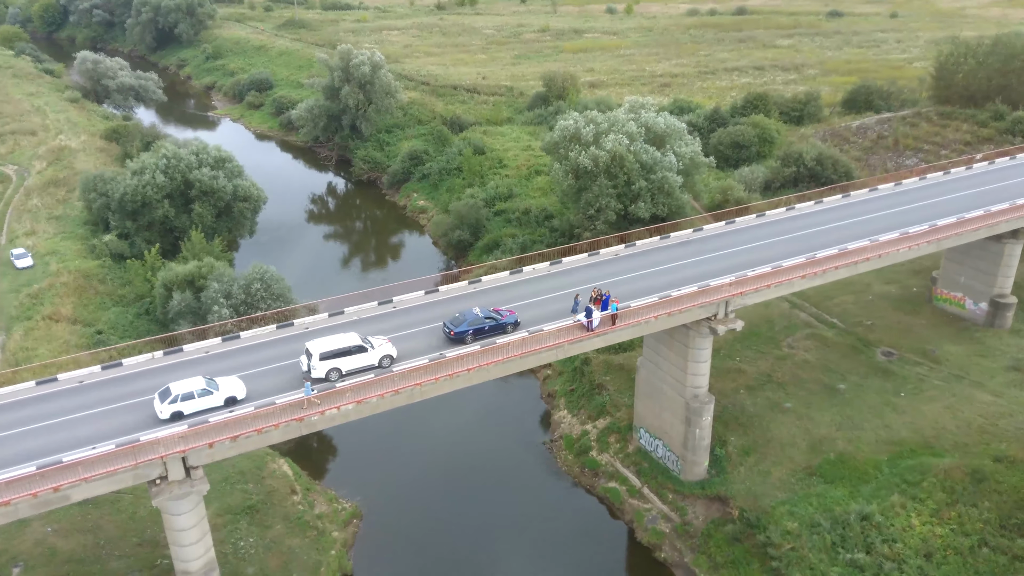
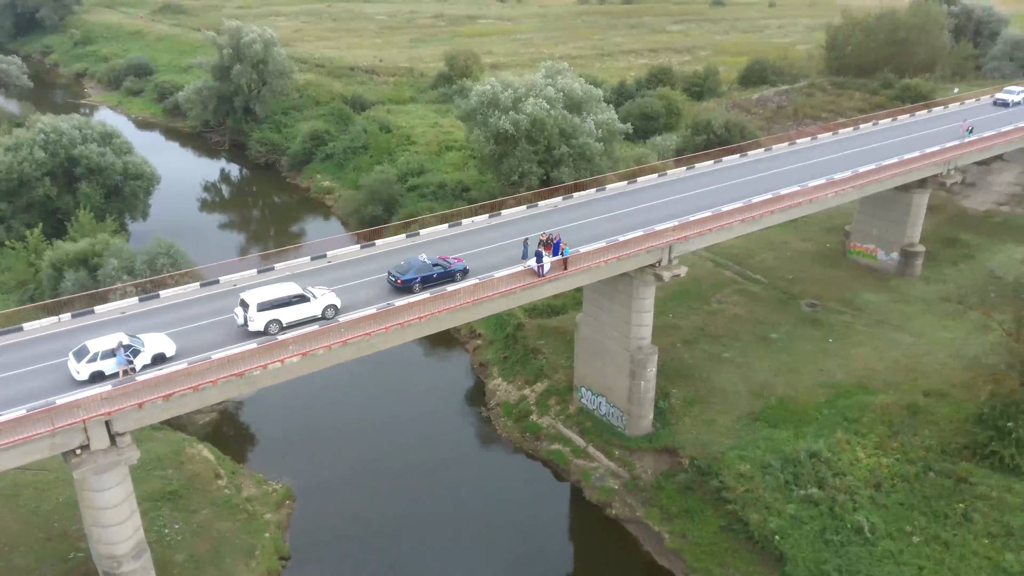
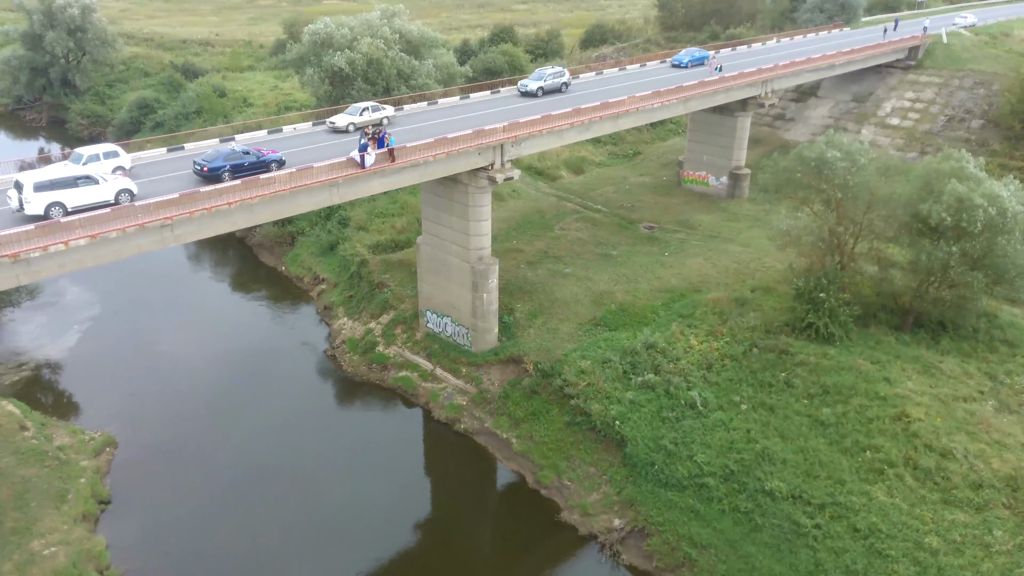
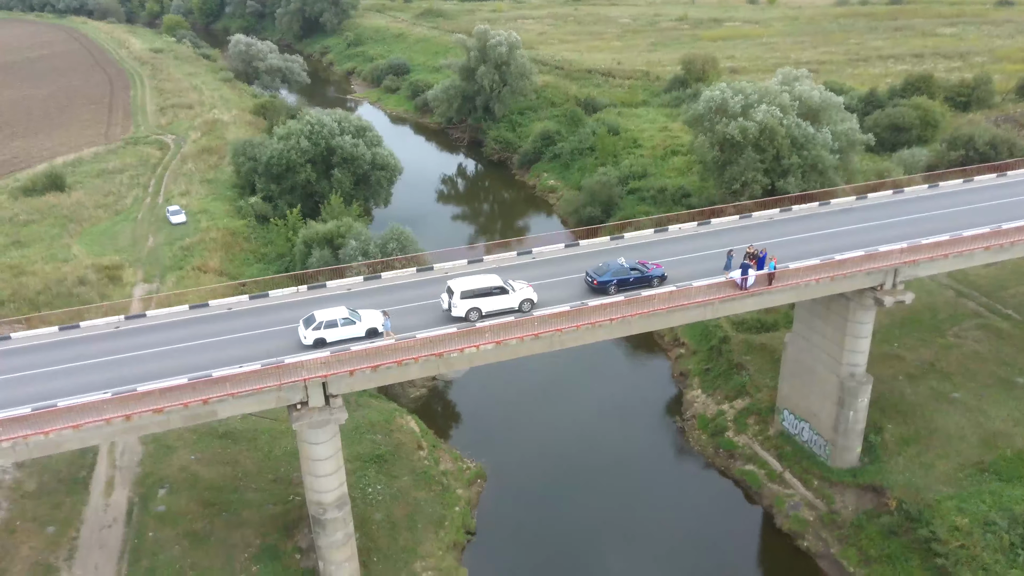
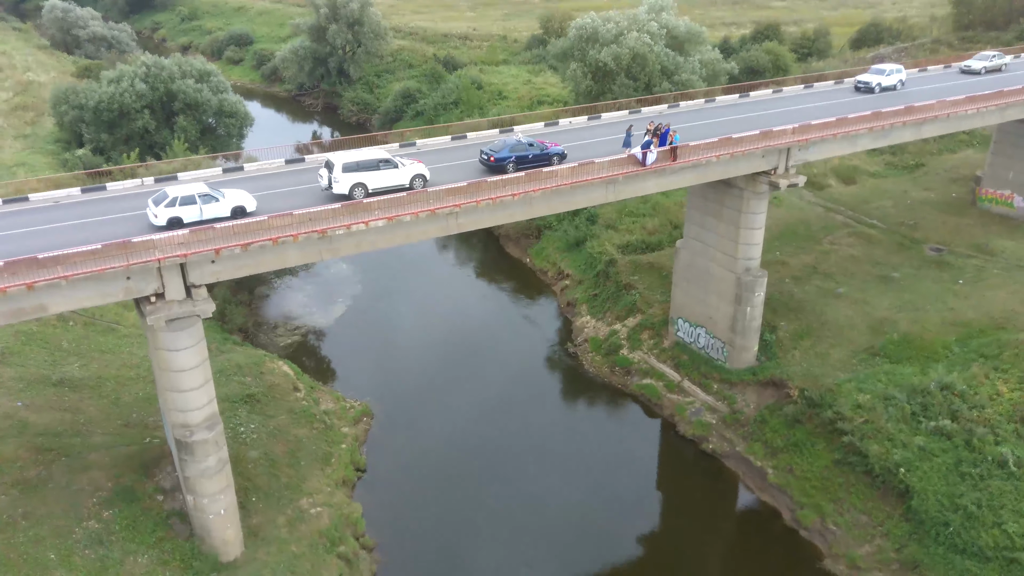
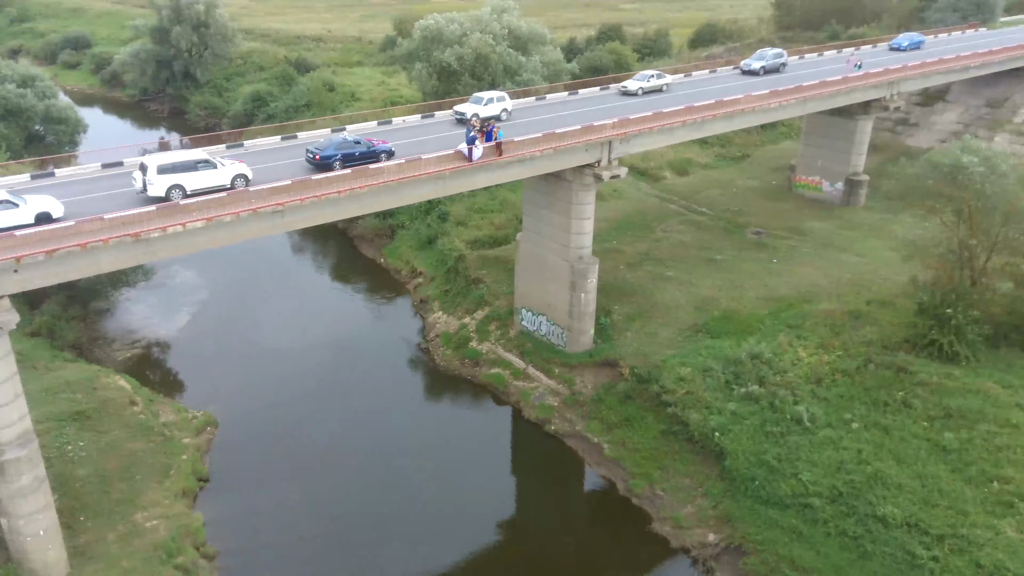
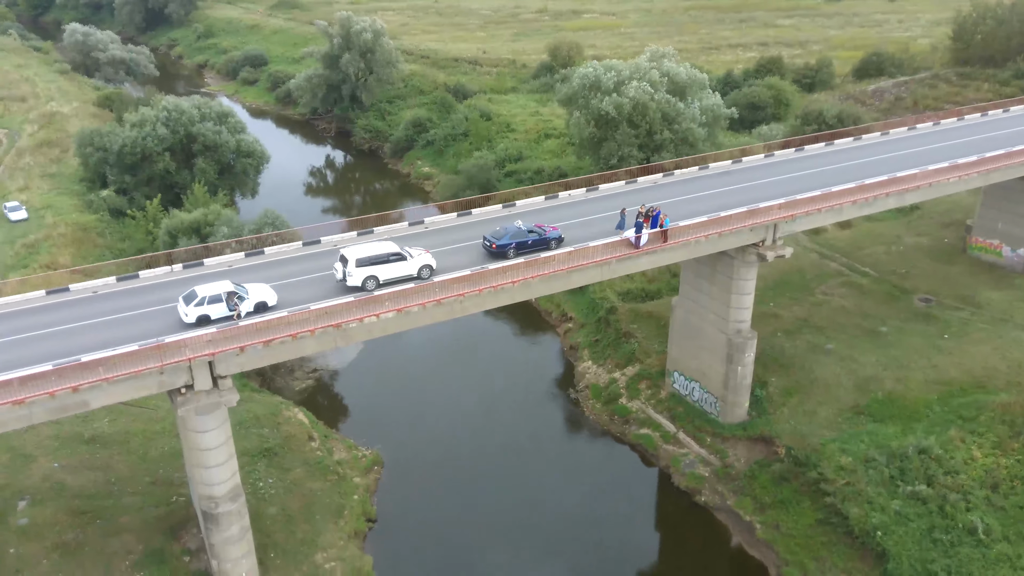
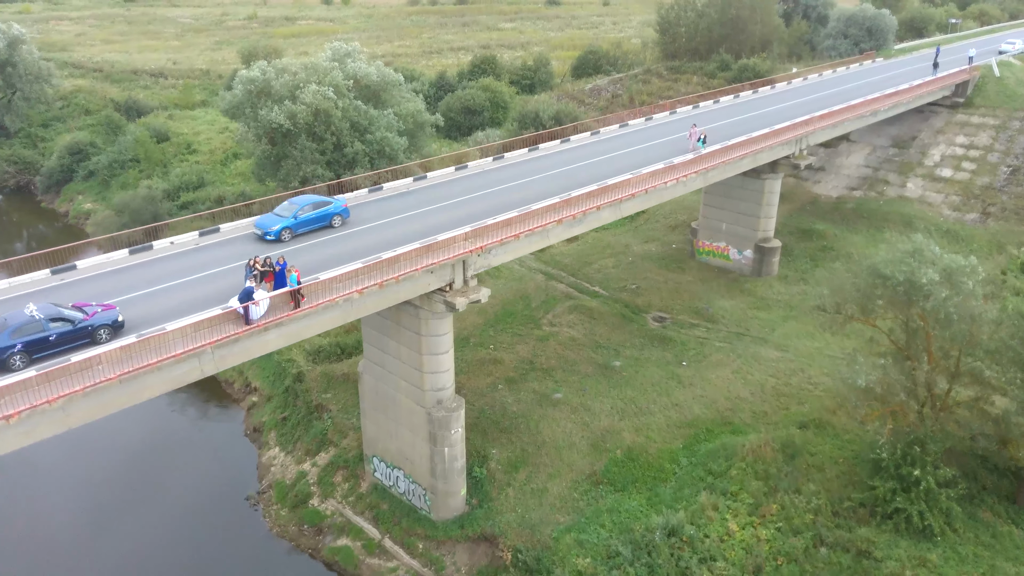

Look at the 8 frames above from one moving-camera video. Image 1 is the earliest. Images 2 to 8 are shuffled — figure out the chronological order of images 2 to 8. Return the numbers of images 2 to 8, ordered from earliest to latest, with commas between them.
4, 2, 7, 5, 6, 3, 8
